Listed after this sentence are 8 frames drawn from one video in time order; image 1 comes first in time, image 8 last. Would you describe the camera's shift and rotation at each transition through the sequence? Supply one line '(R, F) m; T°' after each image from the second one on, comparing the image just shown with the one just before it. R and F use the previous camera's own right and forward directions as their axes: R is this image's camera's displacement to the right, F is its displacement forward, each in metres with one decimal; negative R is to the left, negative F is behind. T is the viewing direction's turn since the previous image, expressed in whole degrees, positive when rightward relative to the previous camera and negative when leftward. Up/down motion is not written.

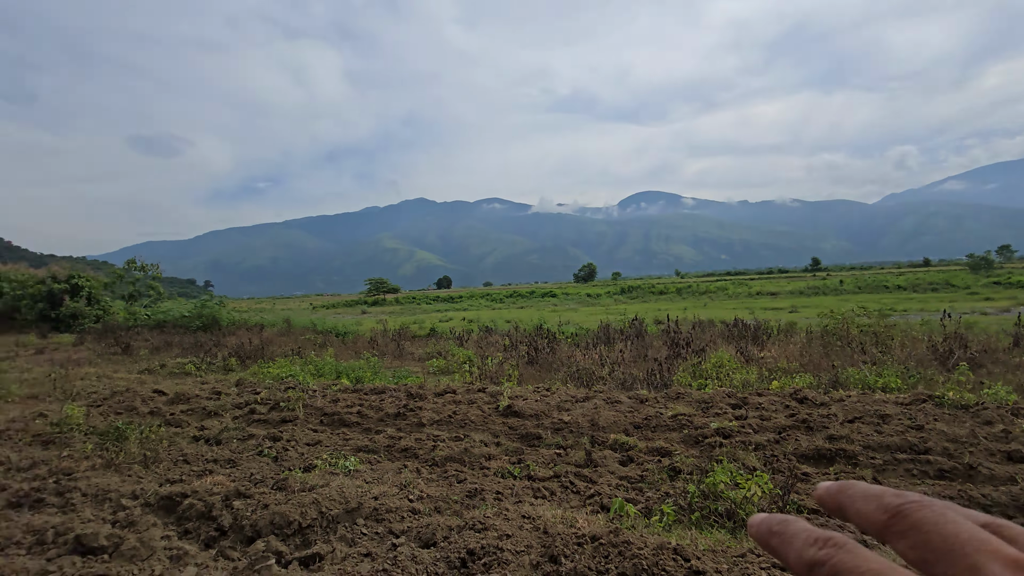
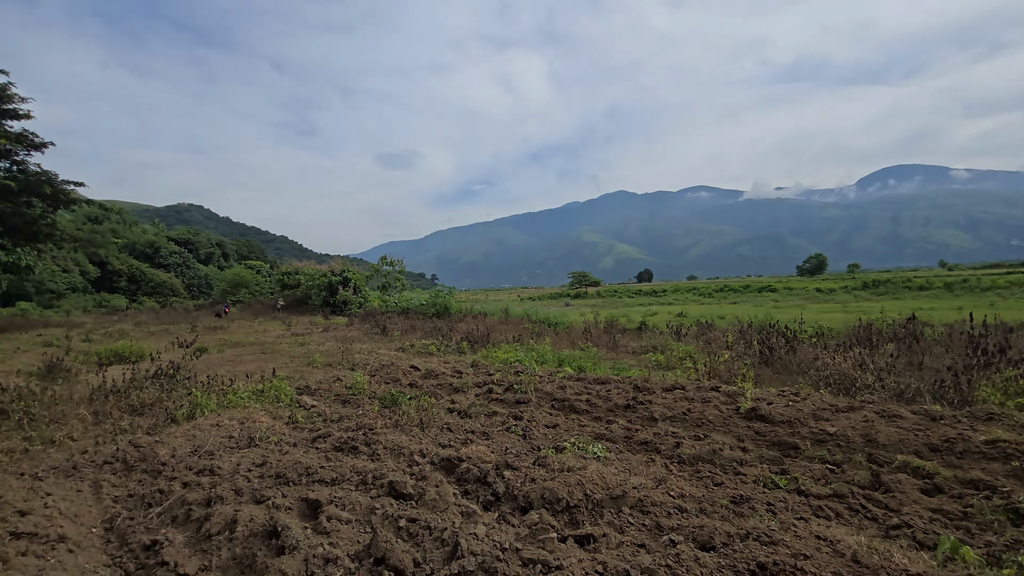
(-0.2, 0.0) m; -22°
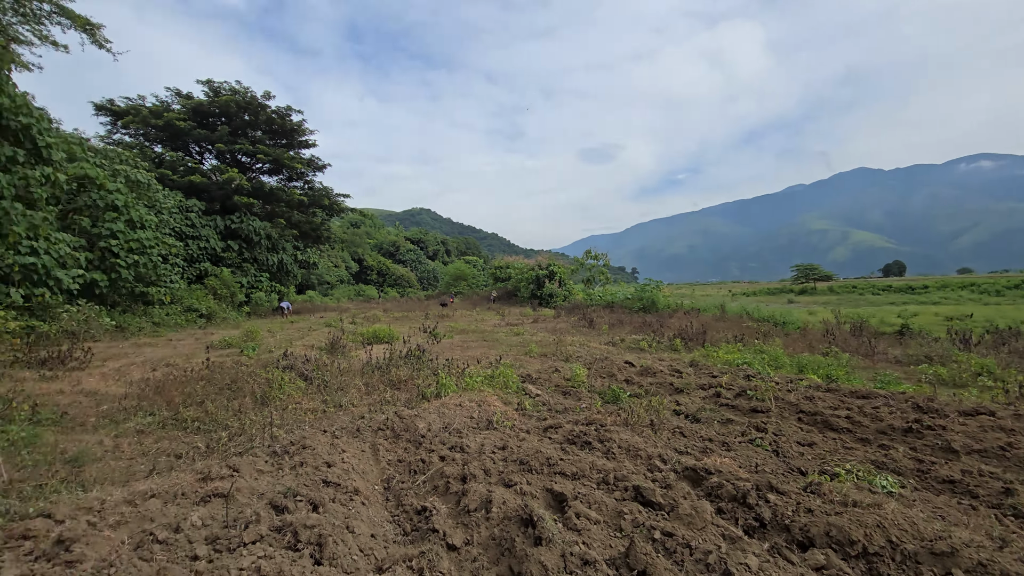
(-0.2, +0.1) m; -22°
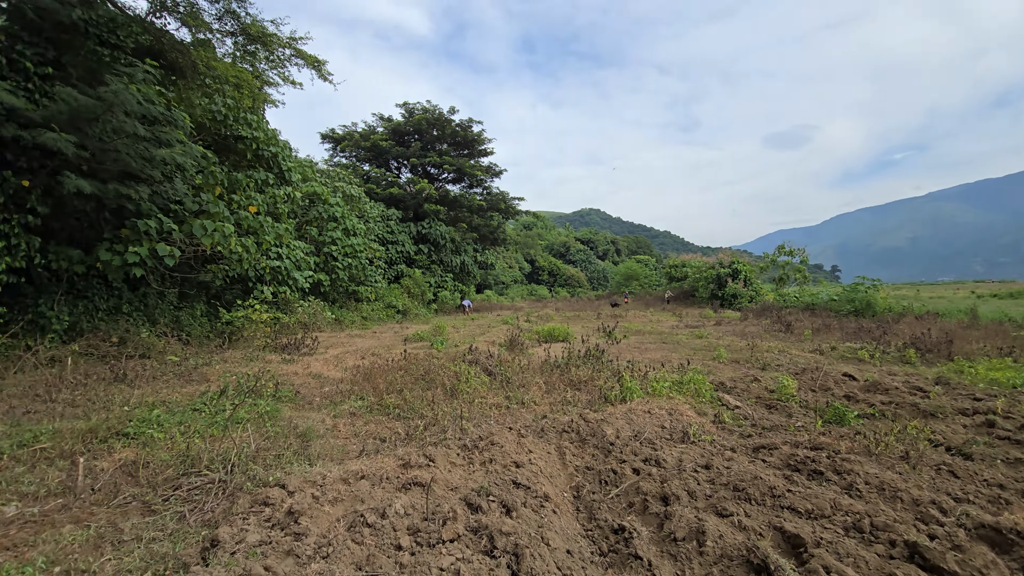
(-0.1, +0.2) m; -19°
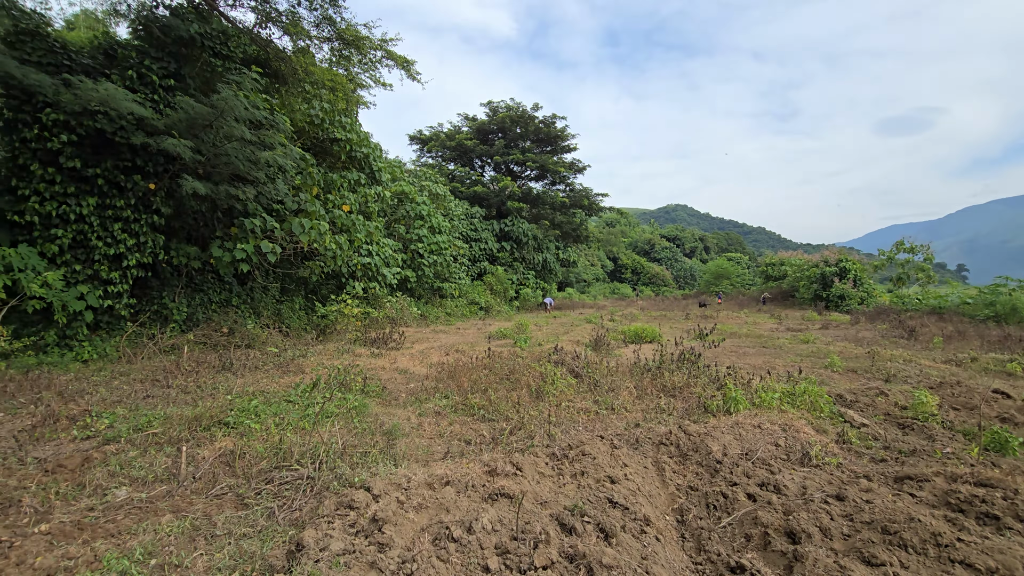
(-0.1, +0.2) m; -9°
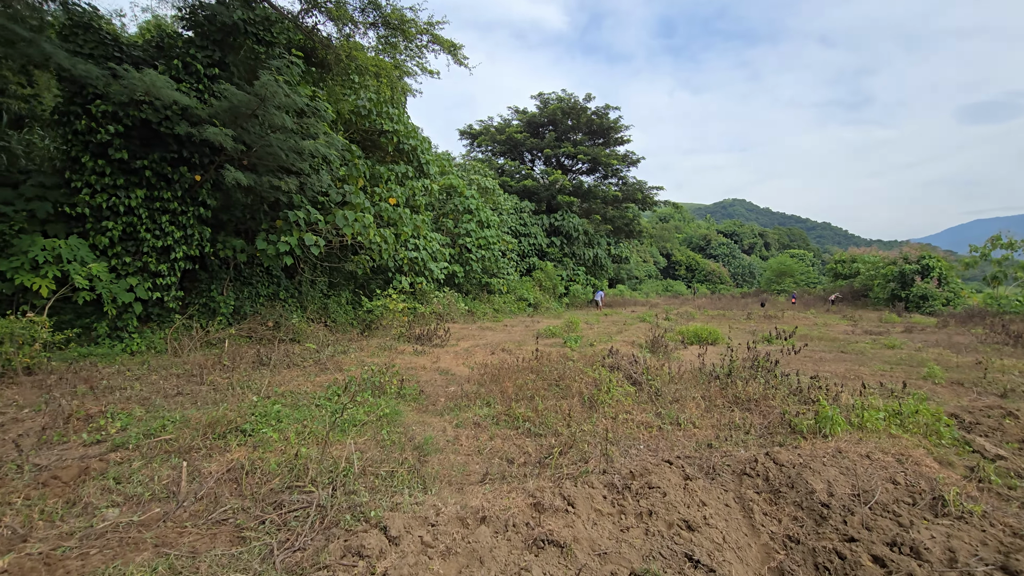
(0.0, +0.4) m; -5°
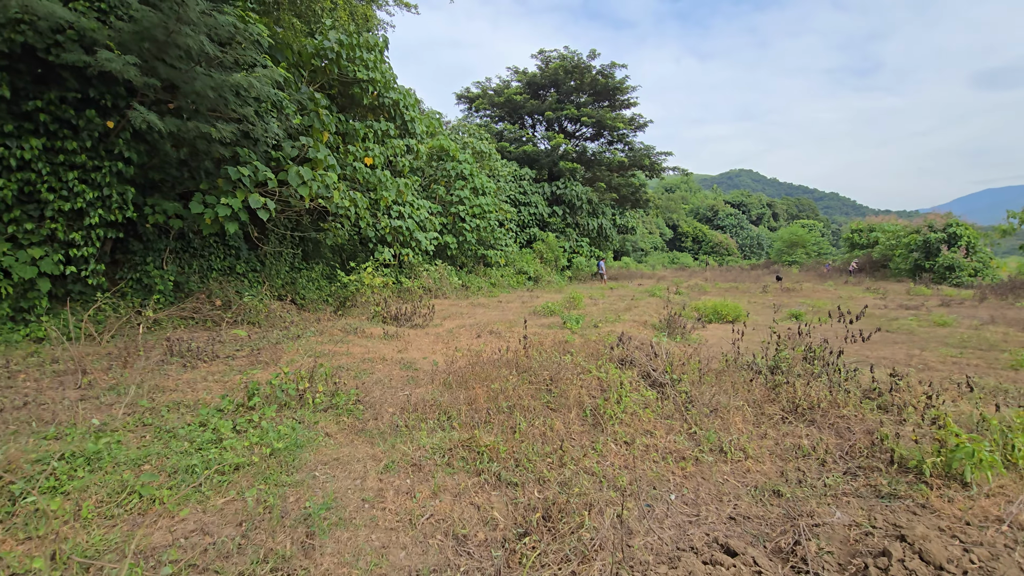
(+0.2, +1.0) m; 0°
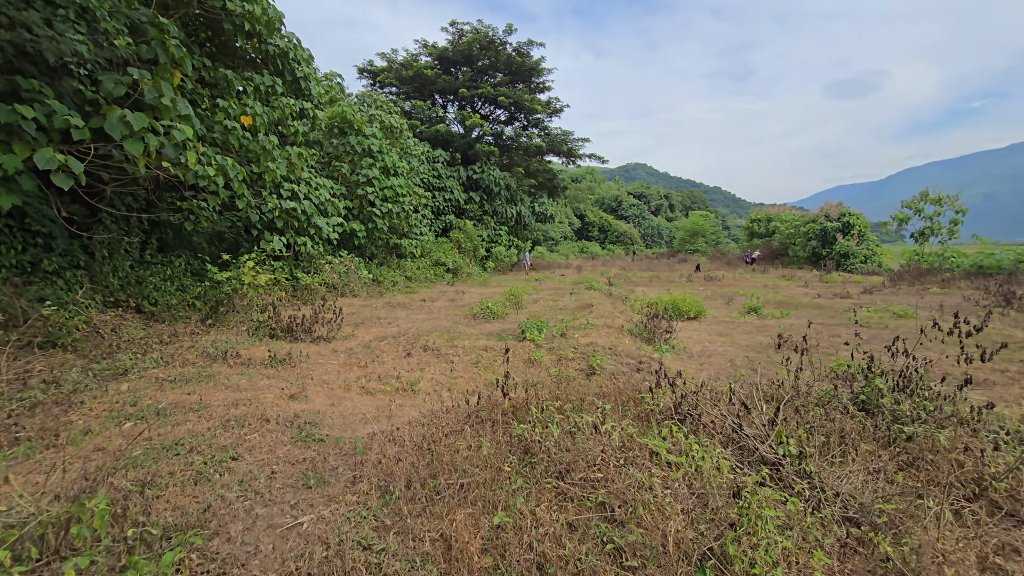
(-0.3, +1.4) m; +10°
